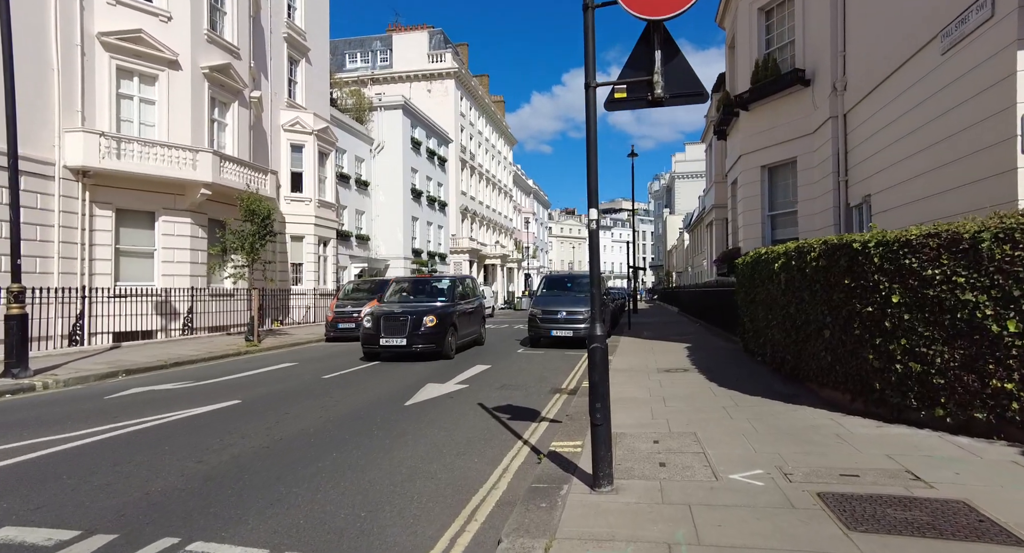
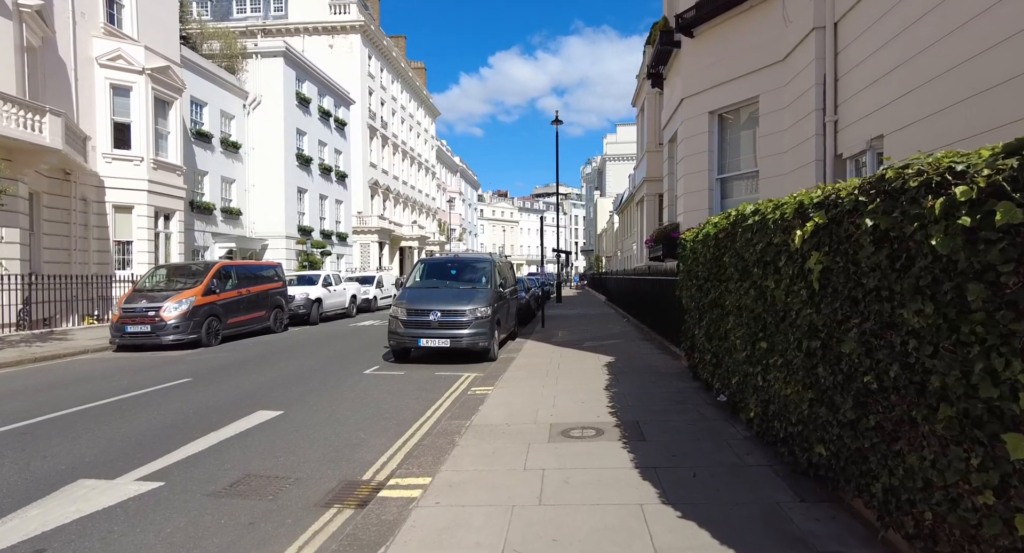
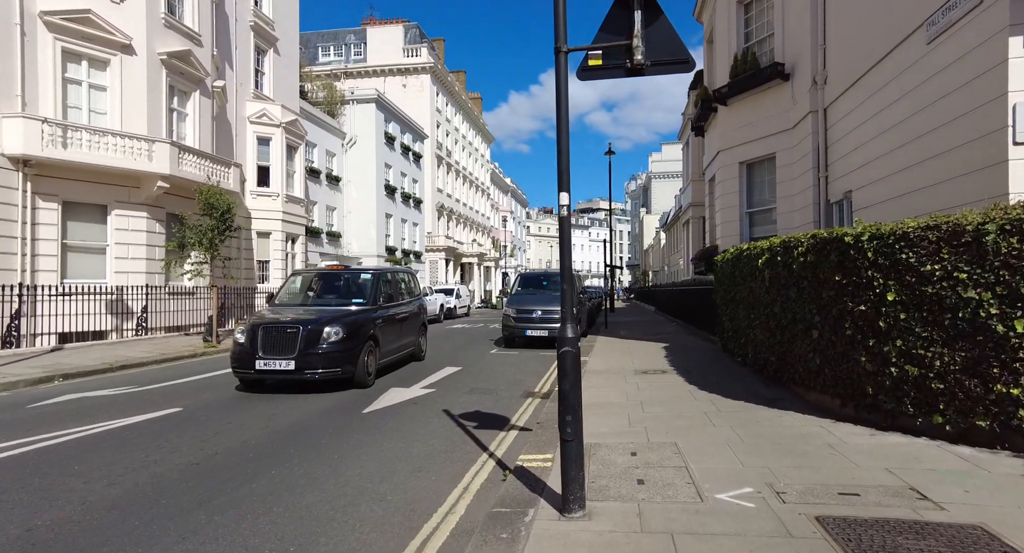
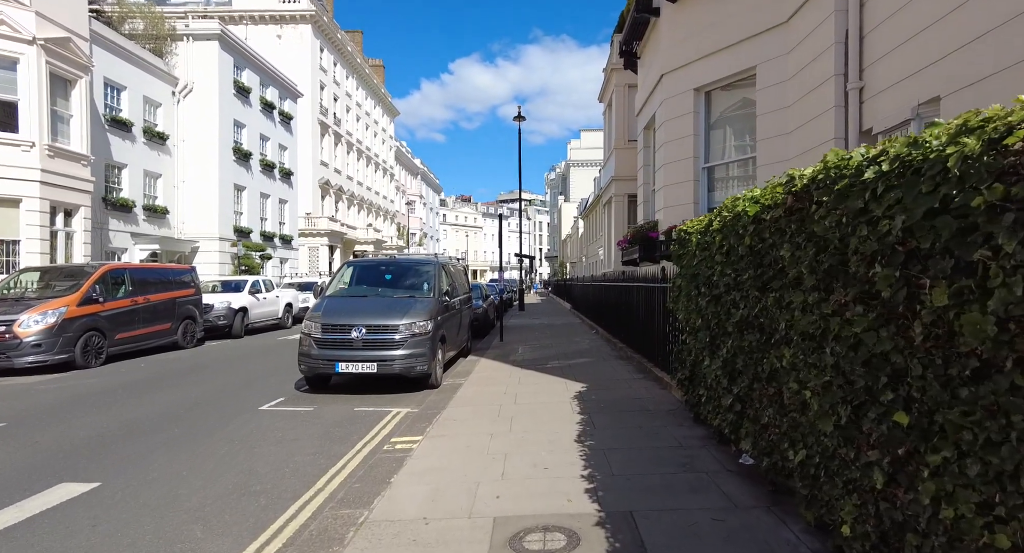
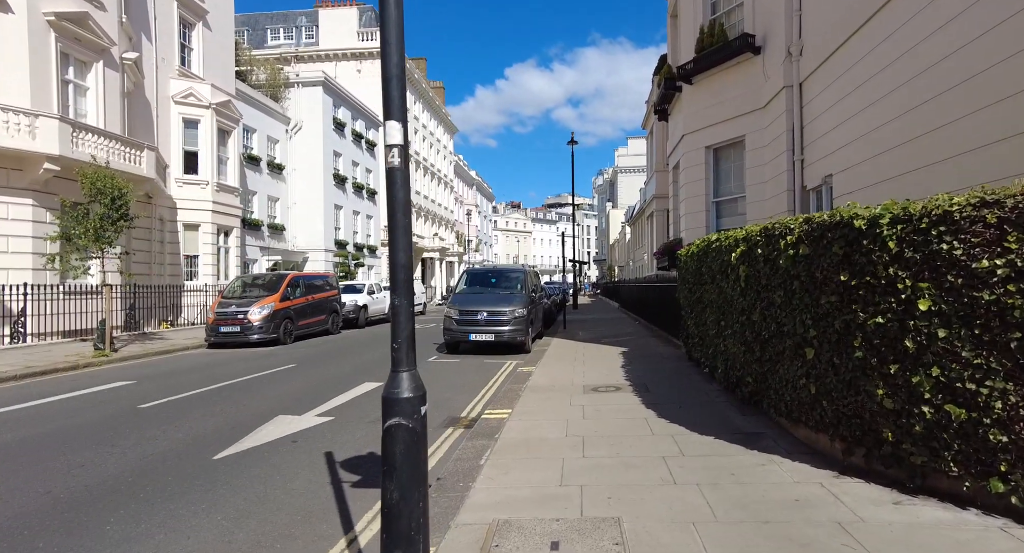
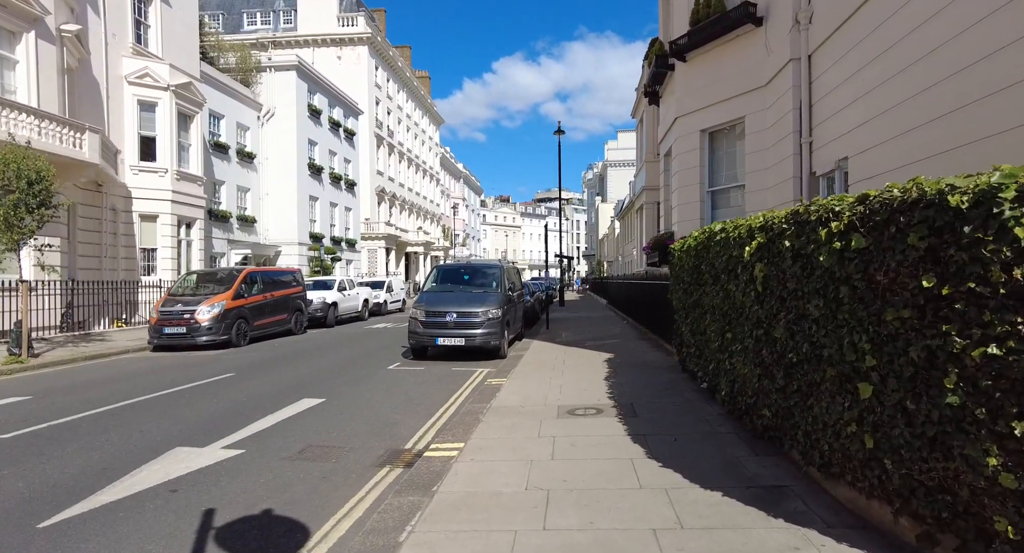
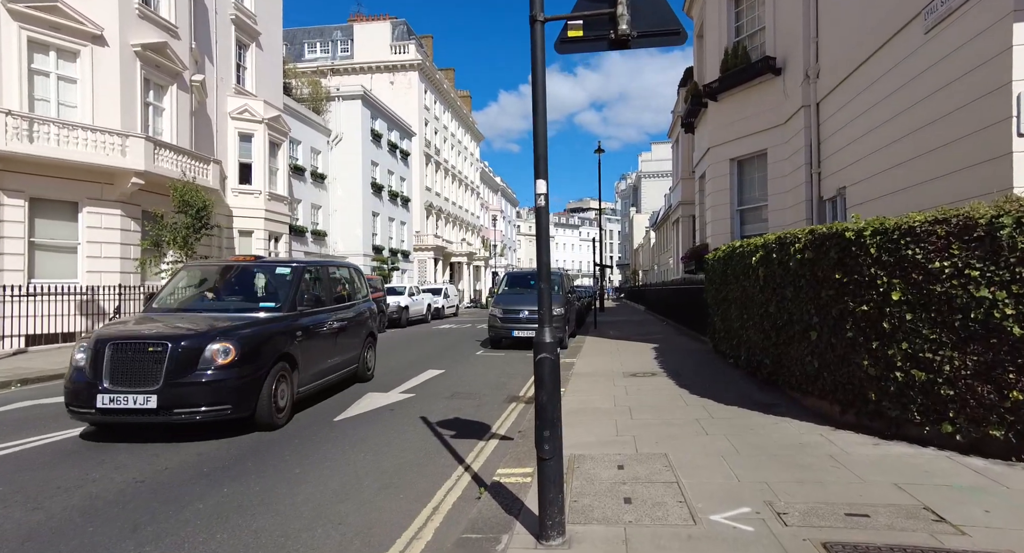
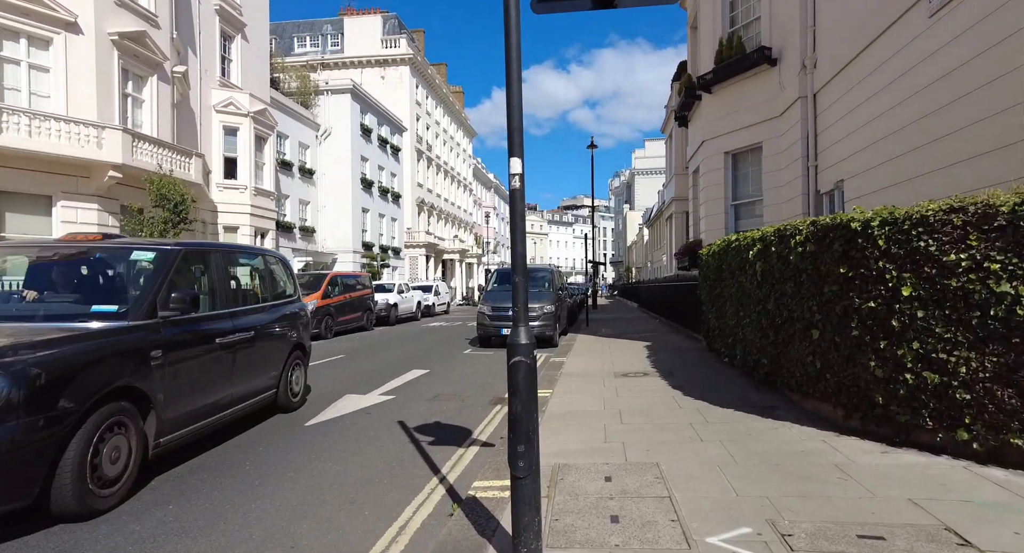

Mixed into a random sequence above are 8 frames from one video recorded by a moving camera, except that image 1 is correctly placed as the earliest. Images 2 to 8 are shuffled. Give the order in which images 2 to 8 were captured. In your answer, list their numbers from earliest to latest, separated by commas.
3, 7, 8, 5, 6, 2, 4
